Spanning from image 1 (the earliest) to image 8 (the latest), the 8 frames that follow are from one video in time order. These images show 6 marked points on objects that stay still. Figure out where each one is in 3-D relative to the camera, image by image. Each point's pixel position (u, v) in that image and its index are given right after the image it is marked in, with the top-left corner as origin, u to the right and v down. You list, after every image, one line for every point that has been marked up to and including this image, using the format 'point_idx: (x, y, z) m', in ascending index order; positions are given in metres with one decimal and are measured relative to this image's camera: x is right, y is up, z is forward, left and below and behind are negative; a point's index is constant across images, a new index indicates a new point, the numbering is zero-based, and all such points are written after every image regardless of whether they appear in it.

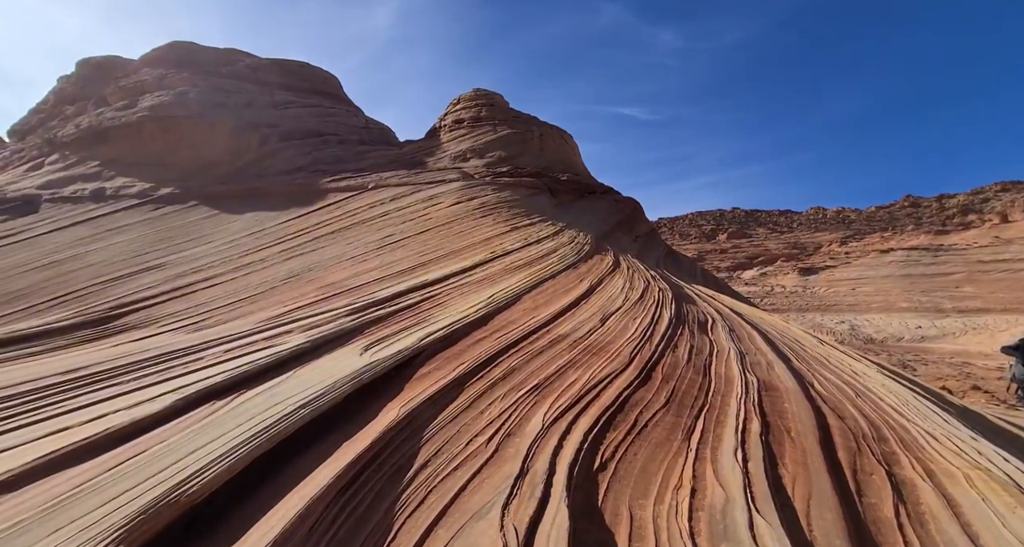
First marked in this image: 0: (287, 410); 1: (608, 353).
0: (-1.5, -0.9, +2.8) m
1: (+0.8, -0.7, +3.6) m
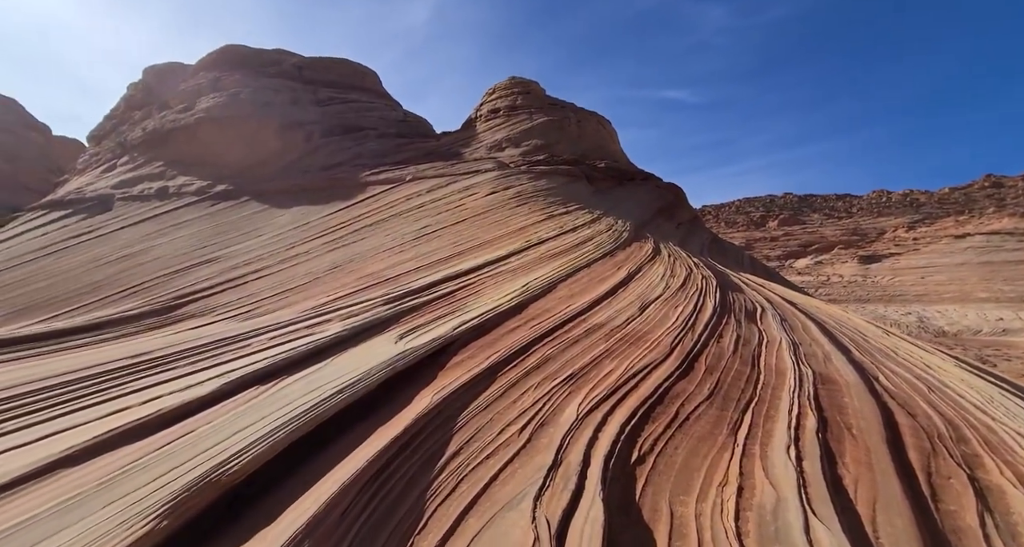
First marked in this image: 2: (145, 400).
0: (-1.3, -0.8, +2.9) m
1: (+1.1, -0.6, +3.4) m
2: (-2.6, -0.9, +3.0) m
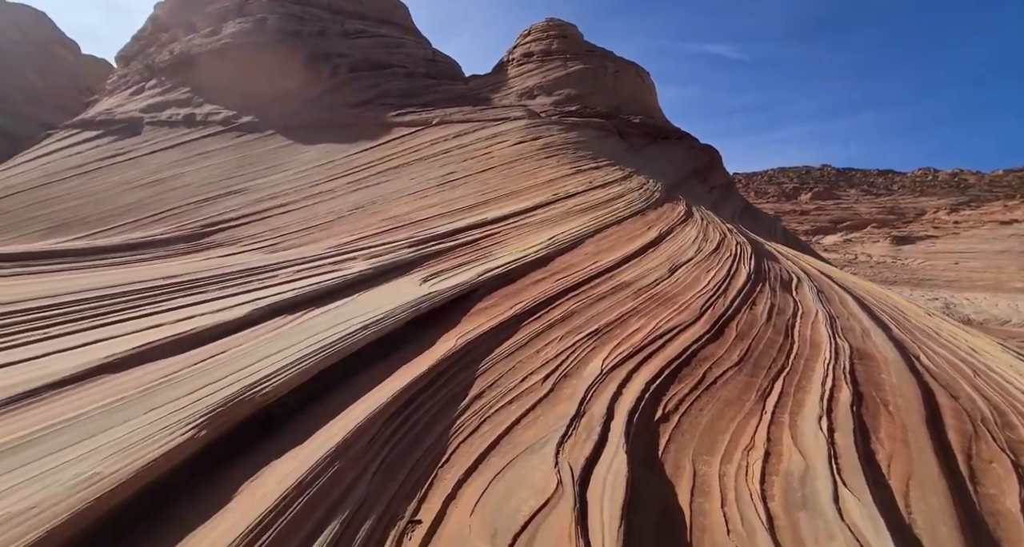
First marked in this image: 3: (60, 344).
0: (-1.1, -0.4, +2.9) m
1: (+1.3, -0.2, +3.3) m
2: (-2.5, -0.3, +3.1) m
3: (-2.9, -0.4, +2.7) m
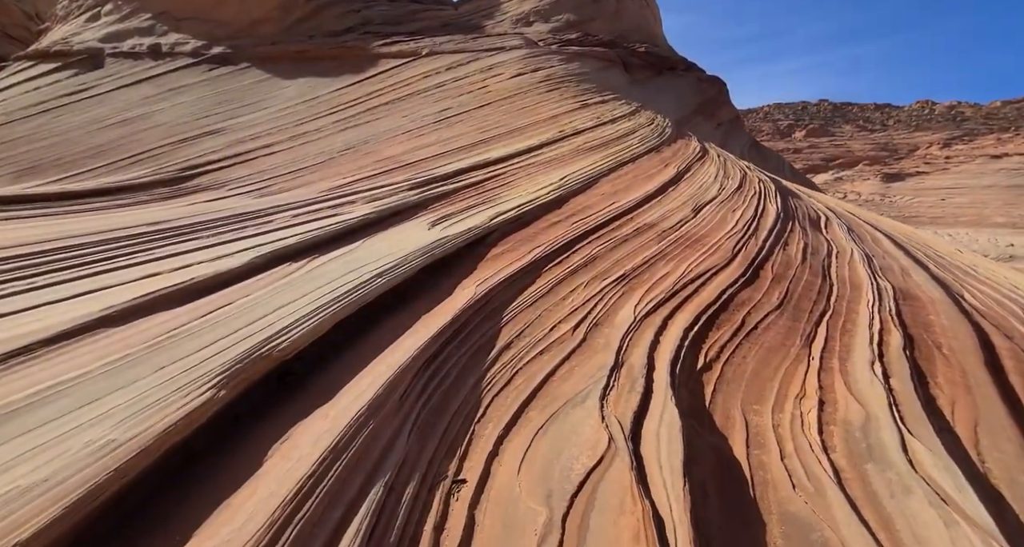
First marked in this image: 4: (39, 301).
0: (-0.9, 0.0, +2.7) m
1: (+1.4, +0.2, +3.2) m
2: (-2.3, 0.0, +2.9) m
3: (-2.7, -0.1, +2.5) m
4: (-2.6, -0.2, +2.4) m
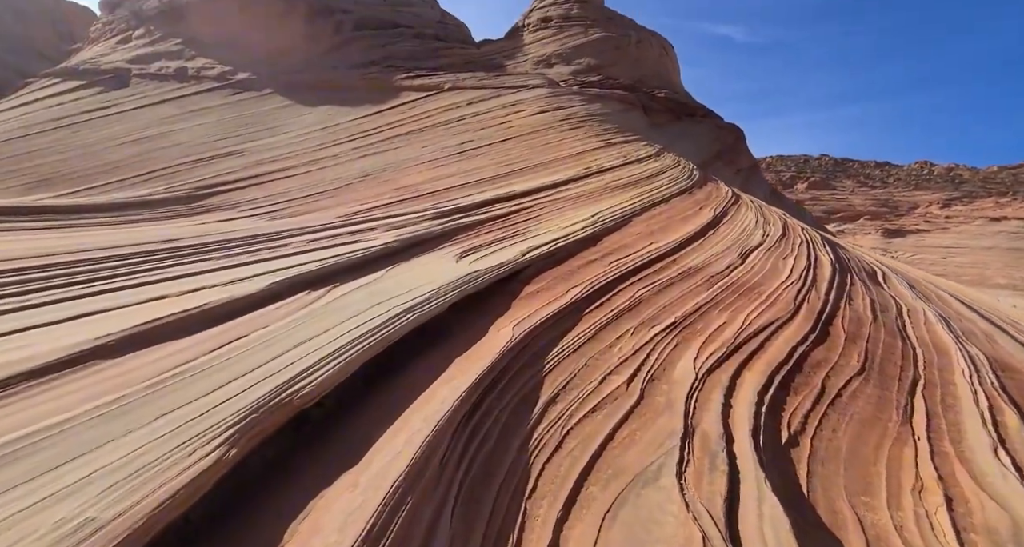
0: (-0.7, -0.2, +2.4) m
1: (+1.7, -0.2, +2.9) m
2: (-2.0, -0.1, +2.7) m
3: (-2.5, -0.2, +2.2) m
4: (-2.4, -0.2, +2.1) m
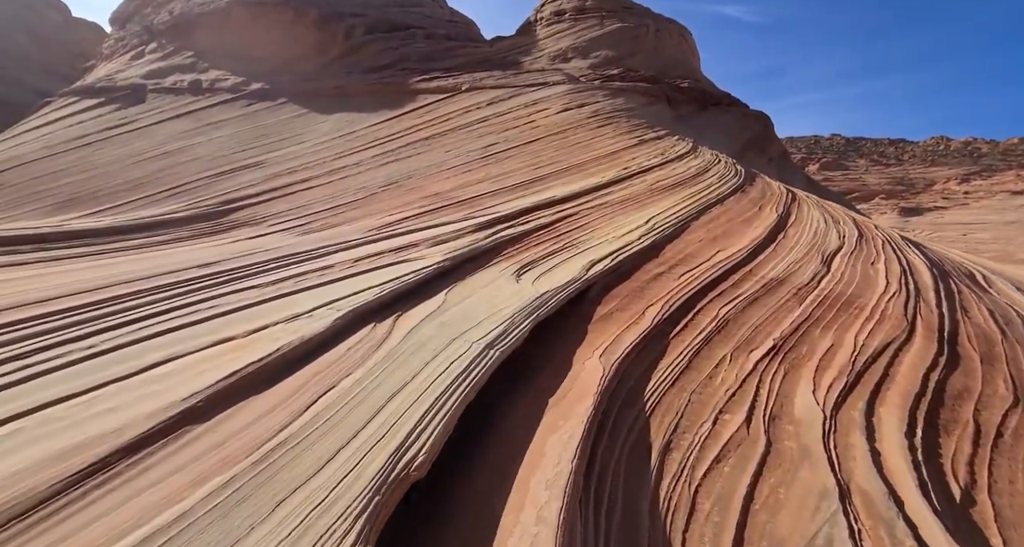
0: (-0.2, -0.4, +2.3) m
1: (+2.2, -0.2, +2.7) m
2: (-1.6, -0.3, +2.5) m
3: (-2.0, -0.5, +2.1) m
4: (-1.9, -0.5, +2.0) m
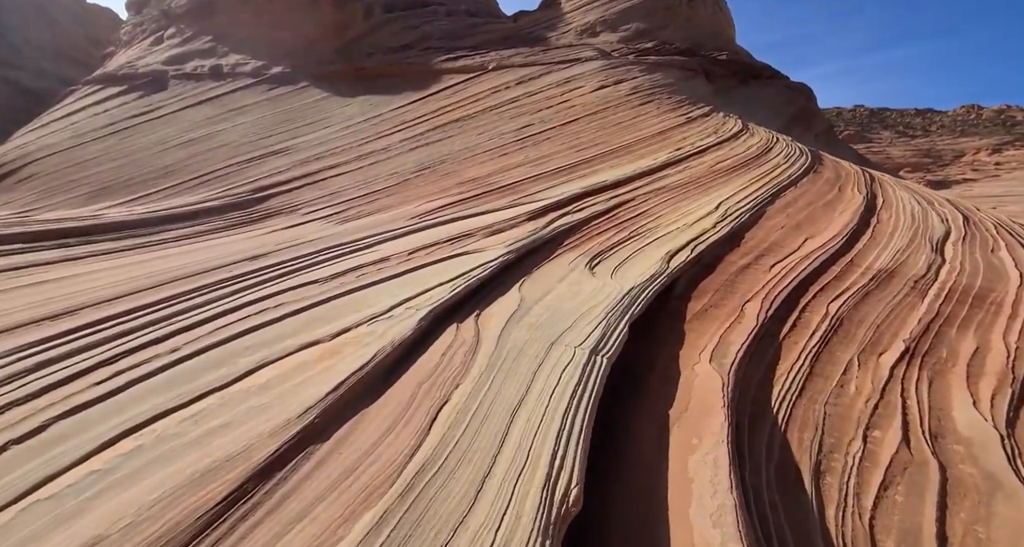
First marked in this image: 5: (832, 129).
0: (+0.3, -0.4, +2.1) m
1: (+2.8, -0.2, +2.4) m
2: (-1.0, -0.3, +2.3) m
3: (-1.4, -0.5, +1.9) m
4: (-1.4, -0.5, +1.8) m
5: (+8.3, +3.8, +11.1) m
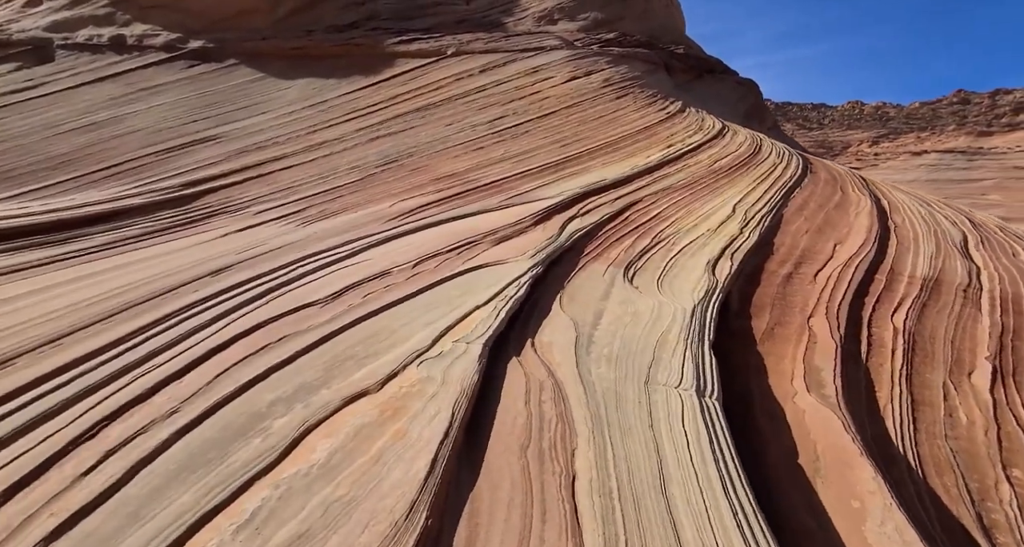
0: (+0.8, -0.6, +1.8) m
1: (+3.1, -0.3, +2.4) m
2: (-0.6, -0.5, +1.9) m
3: (-0.9, -0.7, +1.4) m
4: (-0.8, -0.7, +1.3) m
5: (+7.3, +4.1, +11.8) m
